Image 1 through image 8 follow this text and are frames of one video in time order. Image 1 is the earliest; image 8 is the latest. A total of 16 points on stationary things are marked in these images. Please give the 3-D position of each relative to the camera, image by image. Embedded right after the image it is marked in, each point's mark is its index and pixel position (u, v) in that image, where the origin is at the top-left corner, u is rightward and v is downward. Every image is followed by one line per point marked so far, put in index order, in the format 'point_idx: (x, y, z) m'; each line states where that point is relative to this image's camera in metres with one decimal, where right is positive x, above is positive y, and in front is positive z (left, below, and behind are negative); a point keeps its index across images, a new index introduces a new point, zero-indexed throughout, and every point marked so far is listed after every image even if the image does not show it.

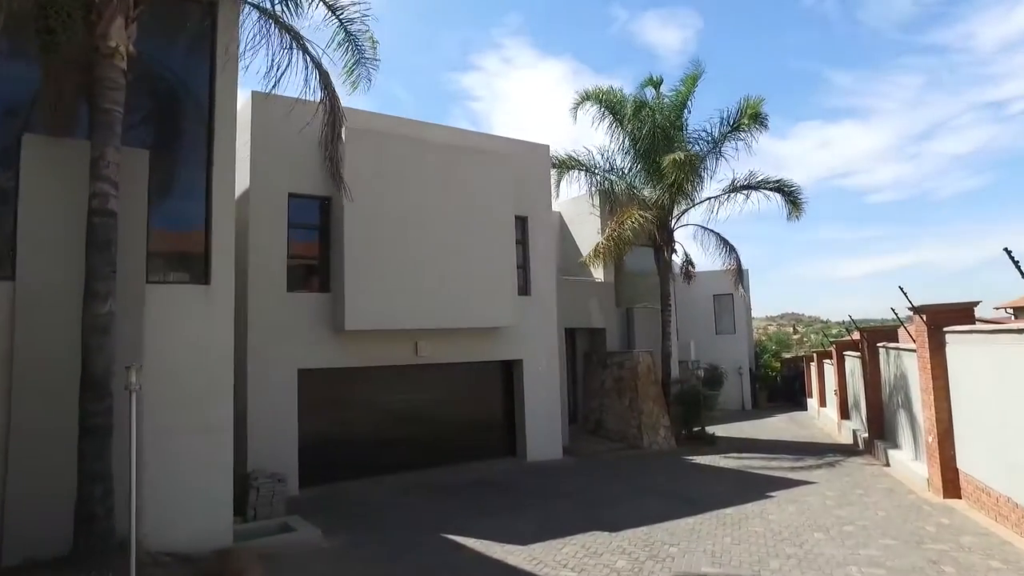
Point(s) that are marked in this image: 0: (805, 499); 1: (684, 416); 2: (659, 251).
0: (+4.6, -3.3, +9.5) m
1: (+4.8, -3.5, +16.8) m
2: (+4.2, +1.1, +17.3) m
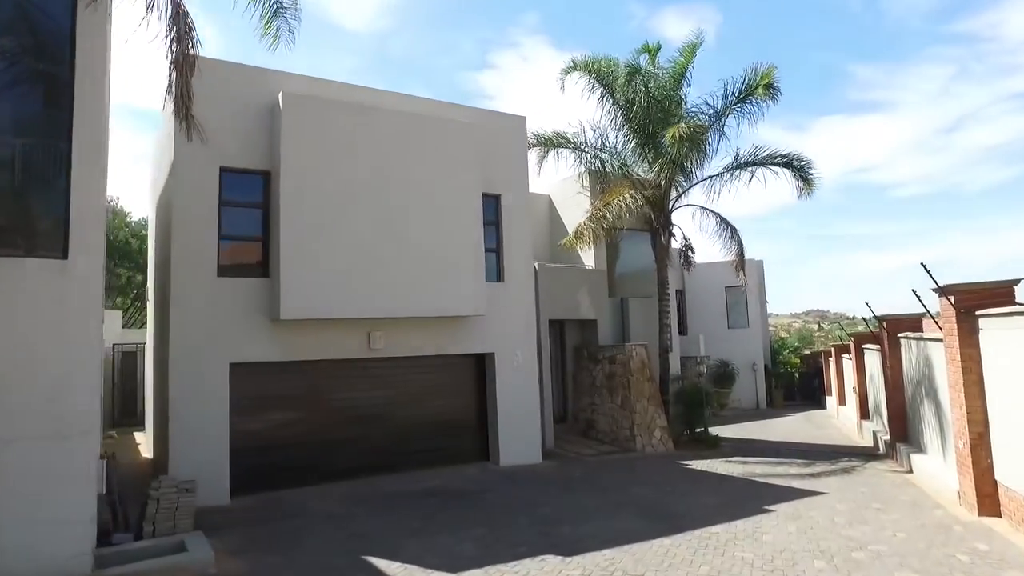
0: (+3.9, -3.0, +8.0) m
1: (+4.4, -3.2, +15.3) m
2: (+3.7, +1.4, +15.8) m
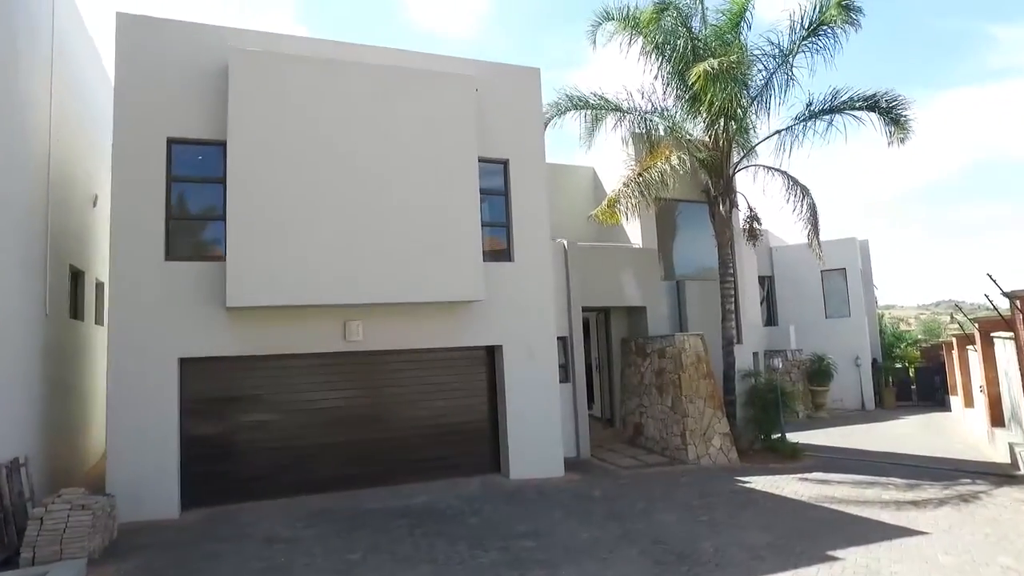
0: (+3.5, -2.6, +5.6) m
1: (+5.1, -2.7, +12.7) m
2: (+4.4, +1.8, +13.3) m
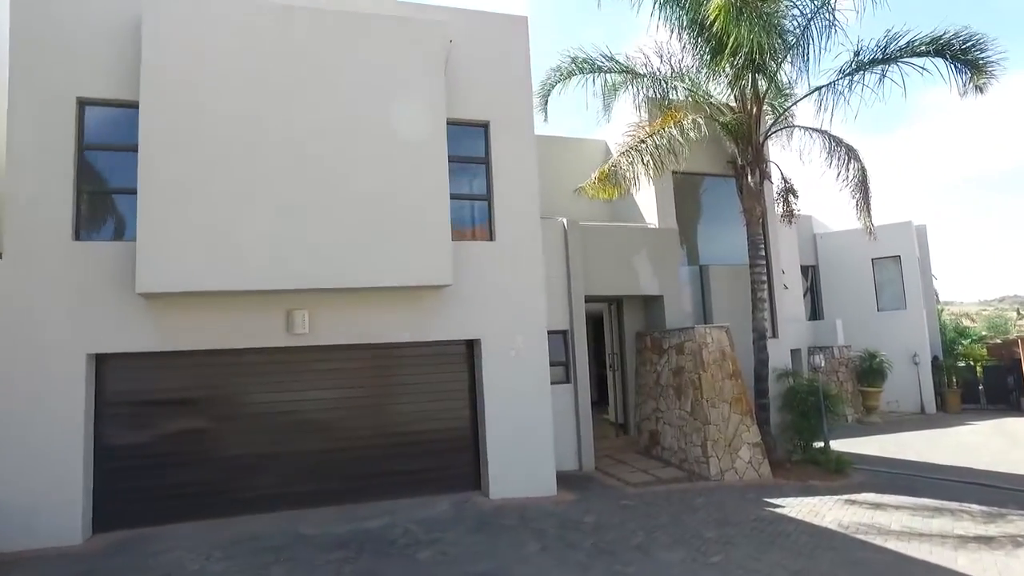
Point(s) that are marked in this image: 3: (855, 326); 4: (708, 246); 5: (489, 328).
0: (+2.9, -2.3, +3.8) m
1: (+5.0, -2.4, +10.8) m
2: (+4.3, +2.1, +11.5) m
3: (+11.3, -1.3, +19.9) m
4: (+4.0, +0.9, +12.3) m
5: (-0.3, -0.6, +8.5) m
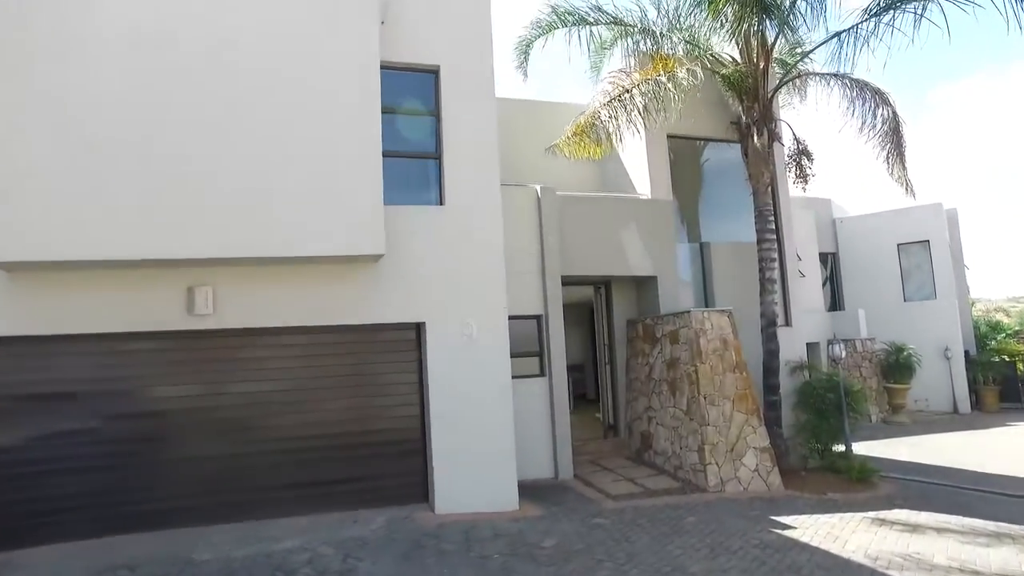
0: (+2.3, -2.0, +2.3) m
1: (+4.6, -2.1, +9.2) m
2: (+3.8, +2.4, +9.9) m
3: (+11.0, -0.9, +18.1) m
4: (+3.5, +1.2, +10.8) m
5: (-0.9, -0.2, +7.1) m
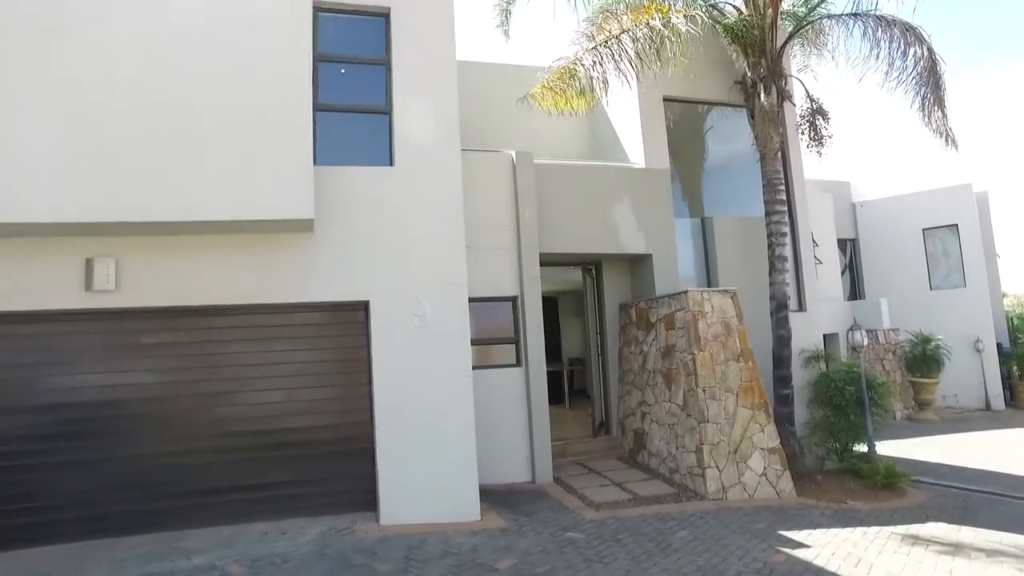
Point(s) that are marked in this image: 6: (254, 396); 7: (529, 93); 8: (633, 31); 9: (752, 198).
0: (+1.7, -1.7, +1.2) m
1: (+4.2, -1.8, +8.1) m
2: (+3.5, +2.7, +8.8) m
3: (+10.9, -0.5, +16.8) m
4: (+3.2, +1.5, +9.7) m
5: (-1.3, 0.0, +6.1) m
6: (-2.6, -1.1, +6.2) m
7: (+0.3, +2.6, +8.5) m
8: (+1.7, +3.3, +7.8) m
9: (+3.9, +1.5, +9.8) m
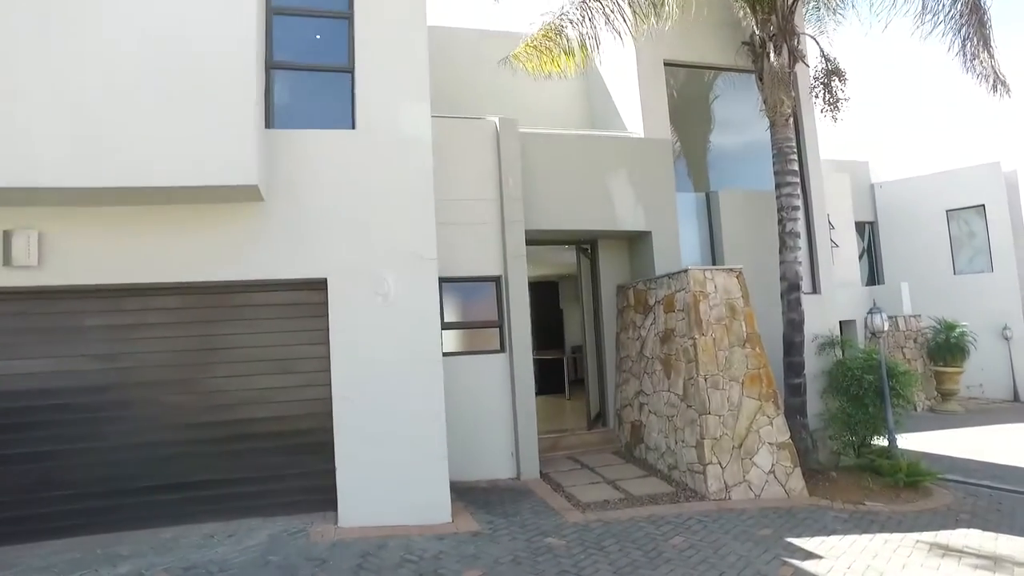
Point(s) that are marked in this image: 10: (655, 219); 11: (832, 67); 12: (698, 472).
0: (+1.4, -1.6, +0.5) m
1: (+4.0, -1.5, +7.4) m
2: (+3.3, +3.0, +8.0) m
3: (+10.9, -0.1, +15.9) m
4: (+3.1, +1.8, +8.9) m
5: (-1.5, +0.2, +5.5) m
6: (-2.8, -0.9, +5.6) m
7: (+0.1, +2.8, +7.8) m
8: (+1.5, +3.5, +7.1) m
9: (+3.8, +1.8, +9.1) m
10: (+1.9, +0.9, +8.1) m
11: (+4.1, +2.8, +7.7) m
12: (+2.0, -2.0, +6.5) m
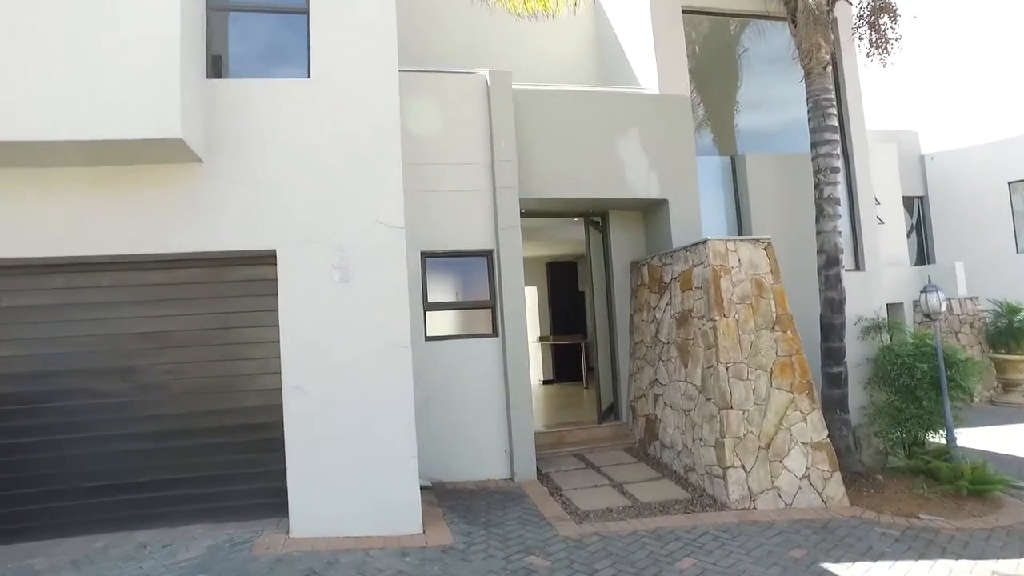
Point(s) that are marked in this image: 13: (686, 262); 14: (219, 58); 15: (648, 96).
0: (+1.0, -1.4, -0.3) m
1: (+4.0, -1.3, +6.3) m
2: (+3.3, +3.3, +6.9) m
3: (+11.3, +0.4, +14.5) m
4: (+3.1, +2.1, +7.9) m
5: (-1.7, +0.4, +4.7) m
6: (-3.0, -0.7, +4.9) m
7: (+0.1, +3.1, +6.9) m
8: (+1.4, +3.8, +6.1) m
9: (+3.8, +2.1, +8.0) m
10: (+1.9, +1.2, +7.1) m
11: (+4.0, +3.1, +6.6) m
12: (+1.9, -1.7, +5.6) m
13: (+1.8, +0.3, +6.3) m
14: (-2.4, +1.9, +4.9) m
15: (+1.6, +2.2, +7.1) m
